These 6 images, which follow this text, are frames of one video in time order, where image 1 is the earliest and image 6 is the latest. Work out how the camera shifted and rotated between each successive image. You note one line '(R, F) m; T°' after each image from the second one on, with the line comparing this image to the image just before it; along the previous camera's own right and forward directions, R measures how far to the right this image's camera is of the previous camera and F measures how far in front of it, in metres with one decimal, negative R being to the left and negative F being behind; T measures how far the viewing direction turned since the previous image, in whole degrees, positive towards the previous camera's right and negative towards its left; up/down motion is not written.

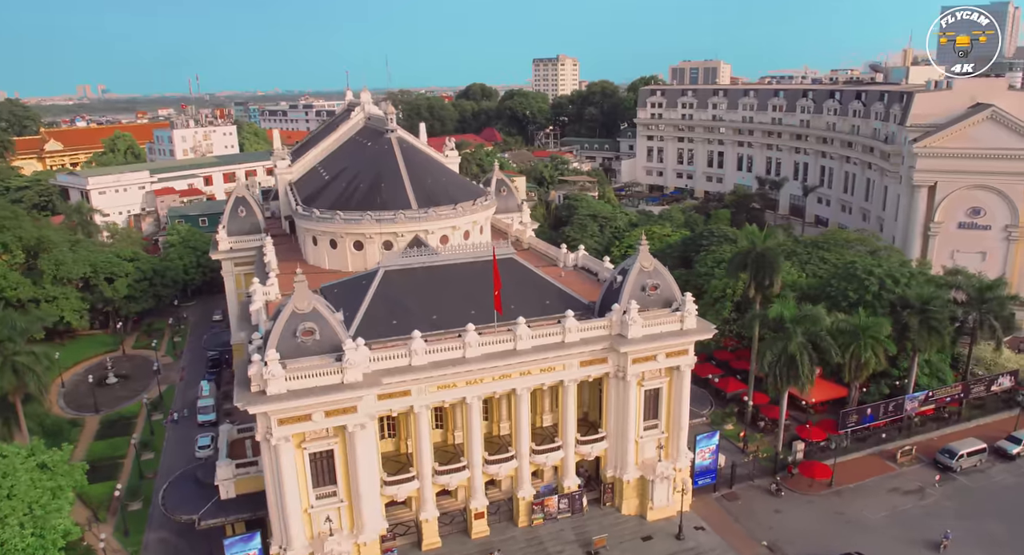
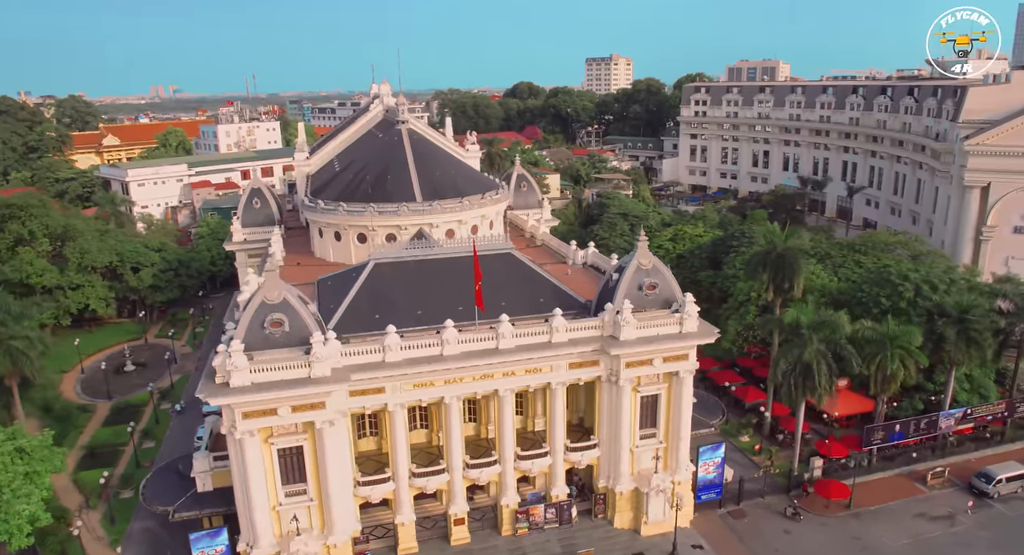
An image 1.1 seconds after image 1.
(+3.0, +1.8) m; -5°
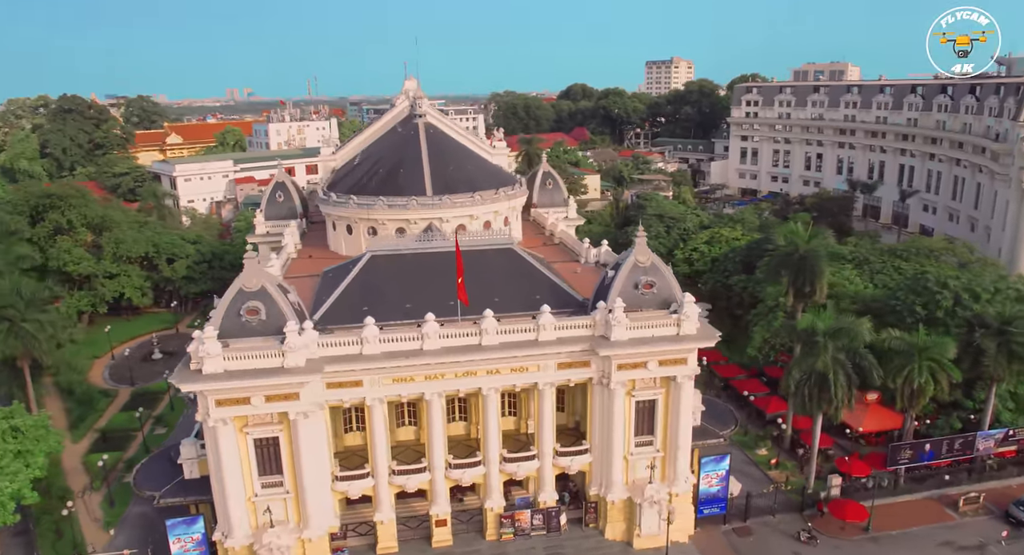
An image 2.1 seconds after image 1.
(+3.0, +1.3) m; -5°
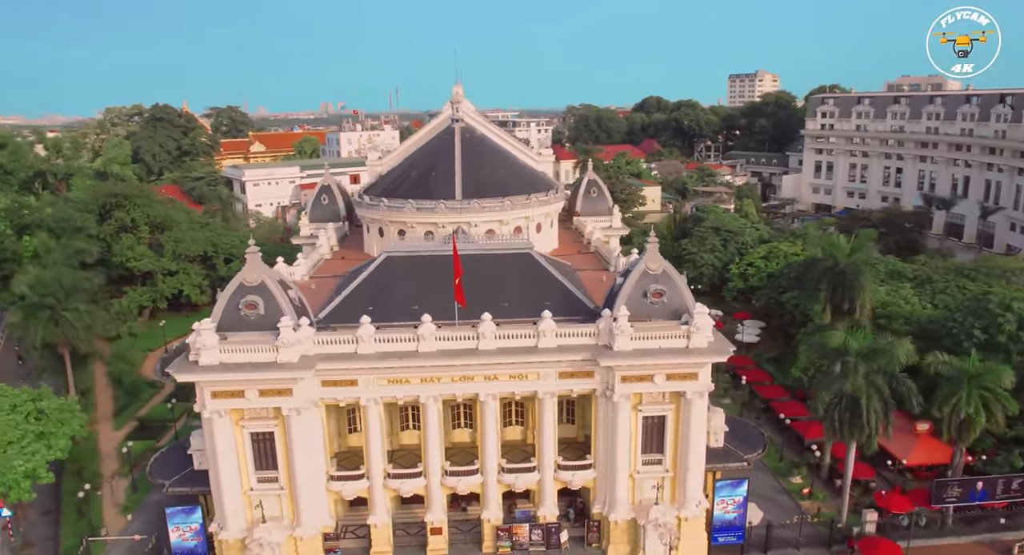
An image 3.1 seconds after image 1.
(+3.1, +1.1) m; -7°
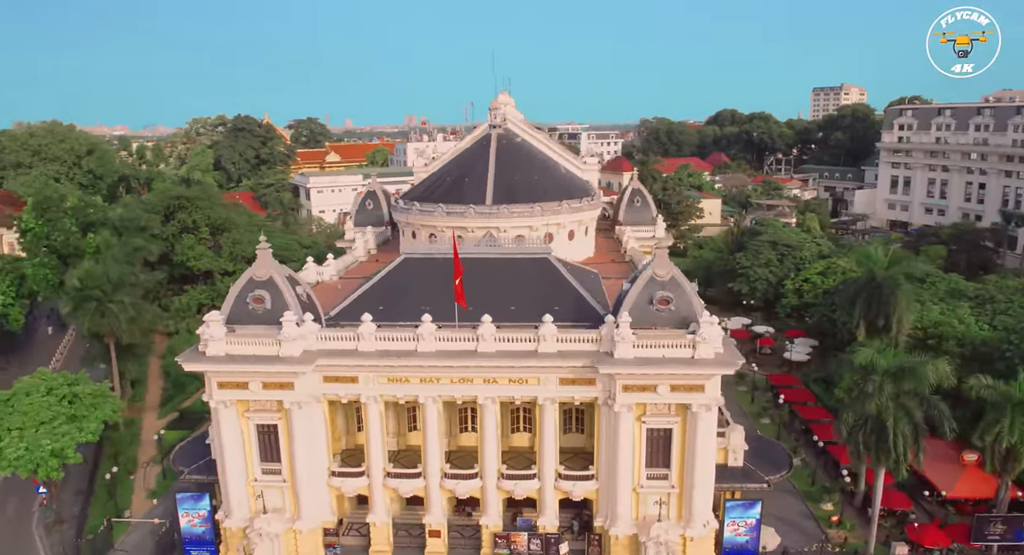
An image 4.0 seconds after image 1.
(+2.9, +0.5) m; -6°
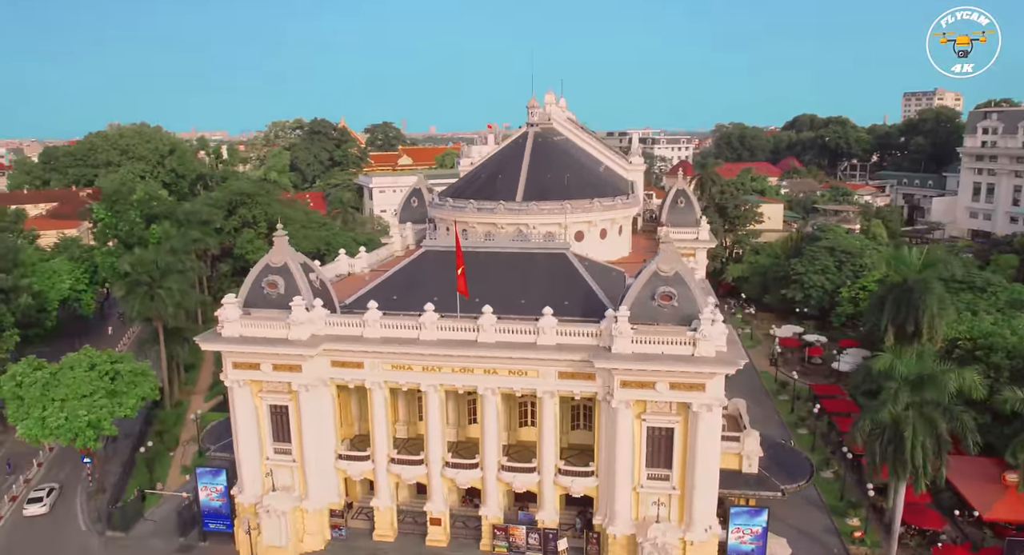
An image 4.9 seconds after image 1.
(+2.9, +0.1) m; -6°
